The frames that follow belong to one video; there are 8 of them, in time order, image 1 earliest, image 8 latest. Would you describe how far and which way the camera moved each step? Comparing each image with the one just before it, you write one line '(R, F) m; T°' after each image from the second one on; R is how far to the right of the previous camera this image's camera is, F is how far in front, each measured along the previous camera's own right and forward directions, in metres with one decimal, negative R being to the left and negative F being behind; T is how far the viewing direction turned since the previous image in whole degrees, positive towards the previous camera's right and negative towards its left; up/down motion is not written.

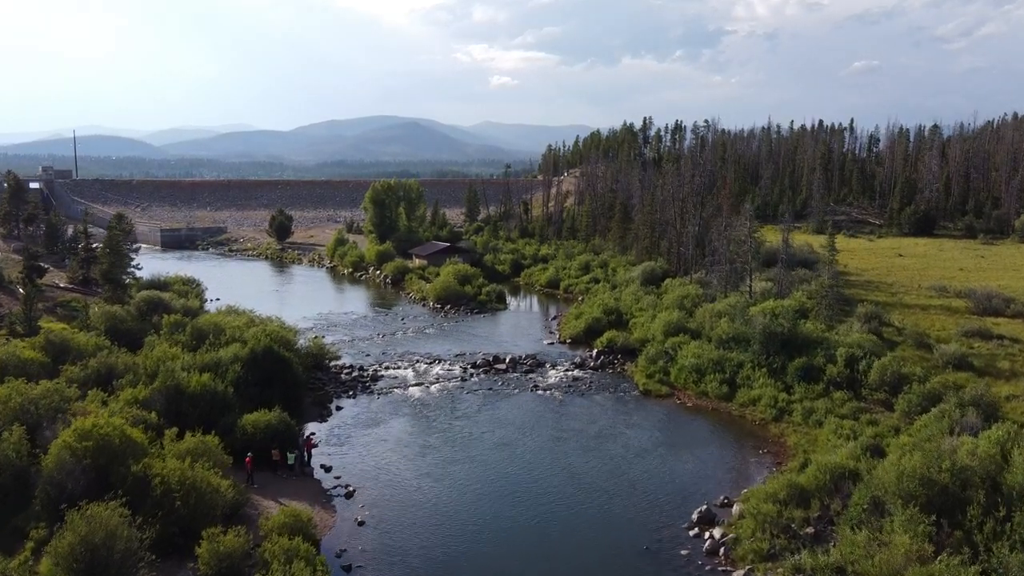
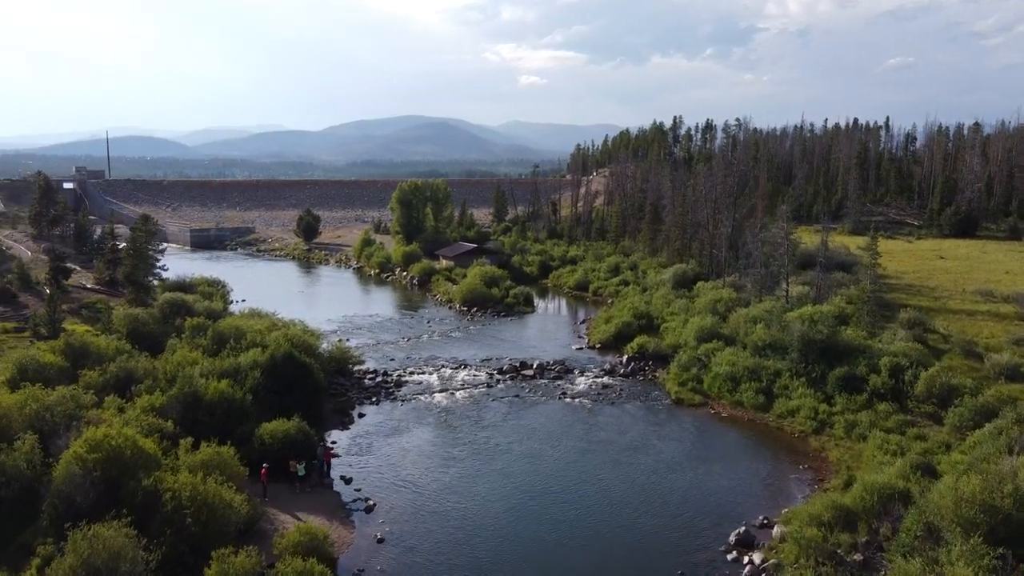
(0.0, +0.8) m; -2°
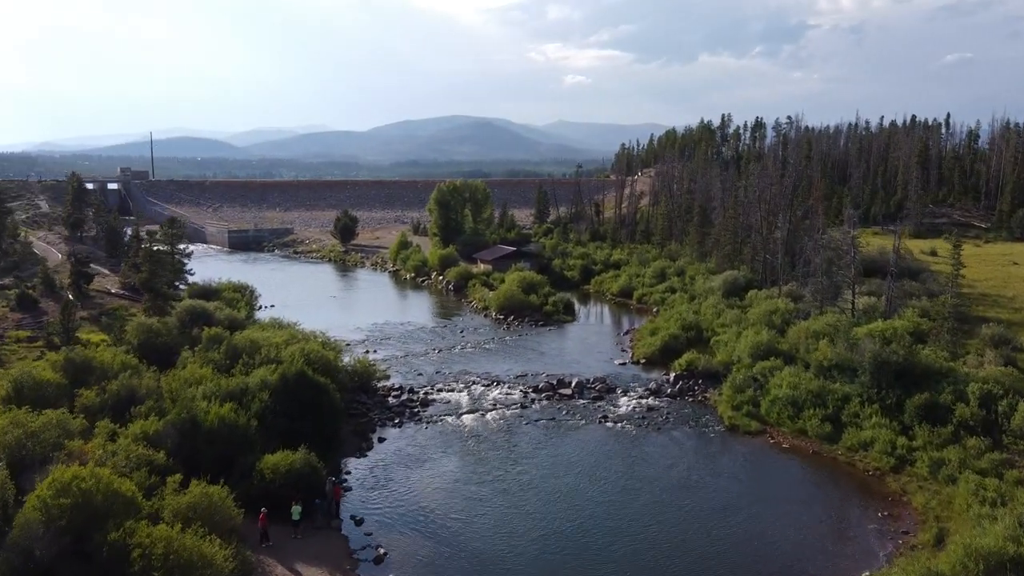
(+0.2, +2.4) m; -3°
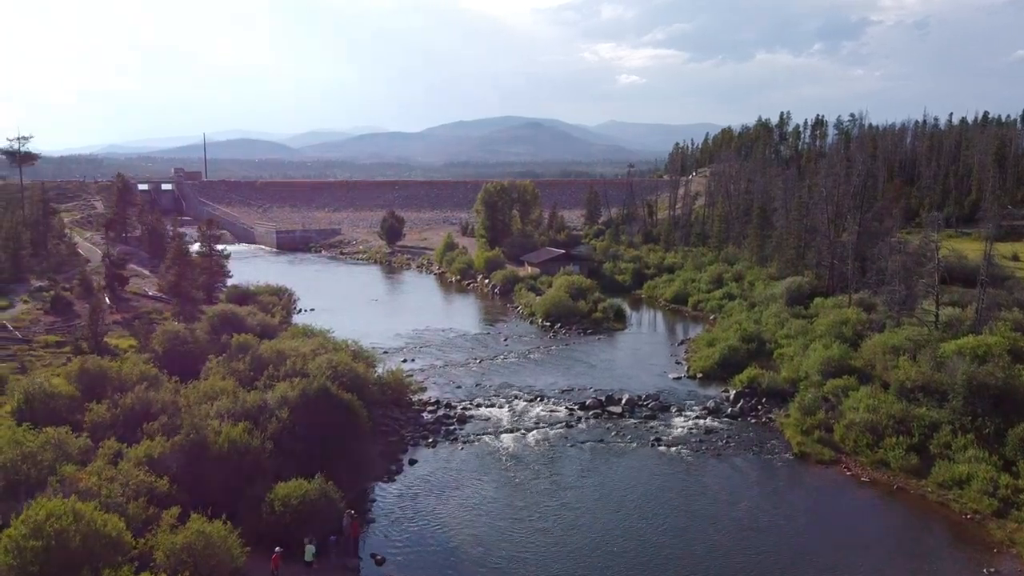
(+0.2, +2.1) m; -4°
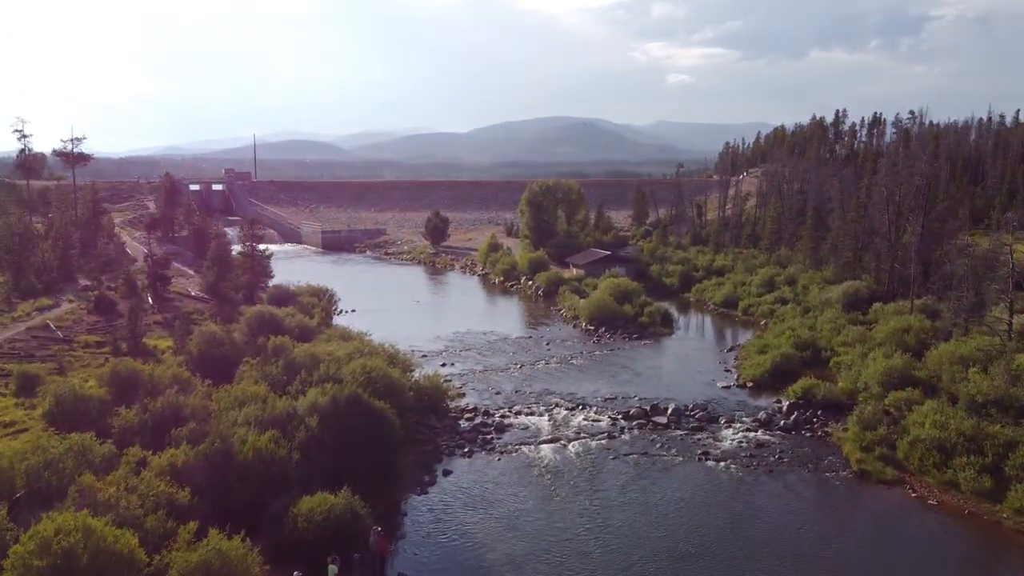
(+0.2, +1.0) m; -3°
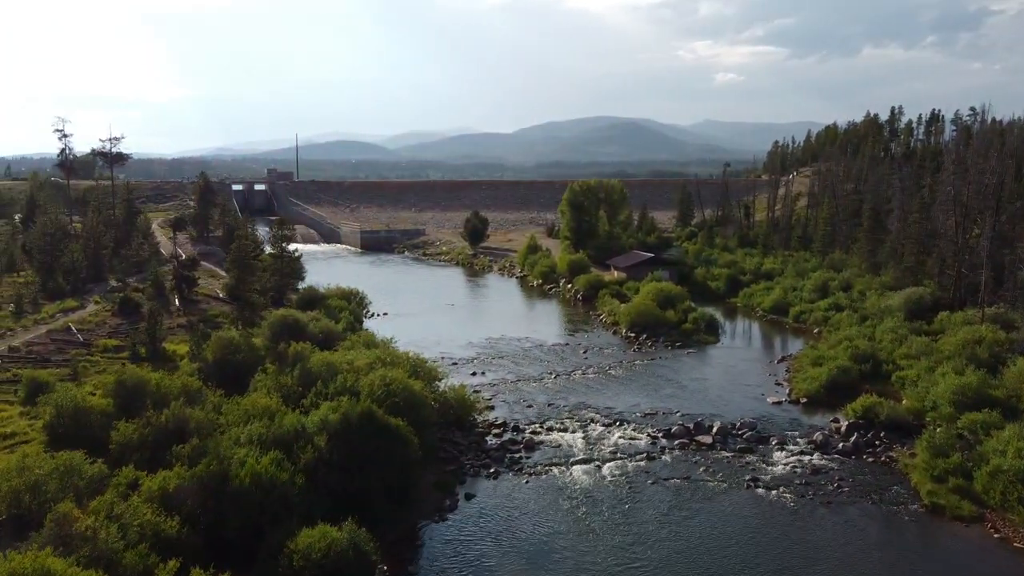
(+0.3, +1.7) m; -3°
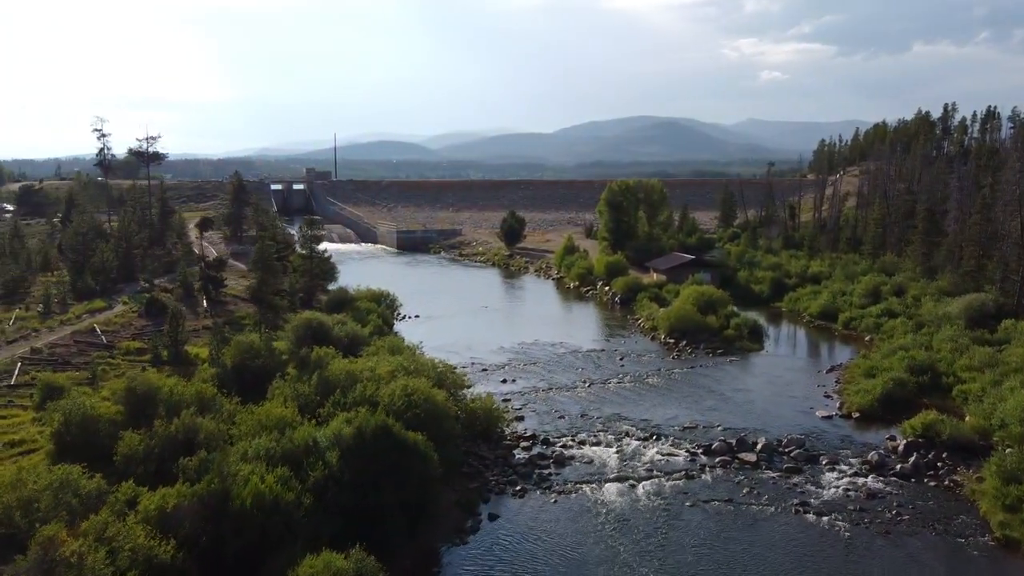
(+0.2, +1.3) m; -3°
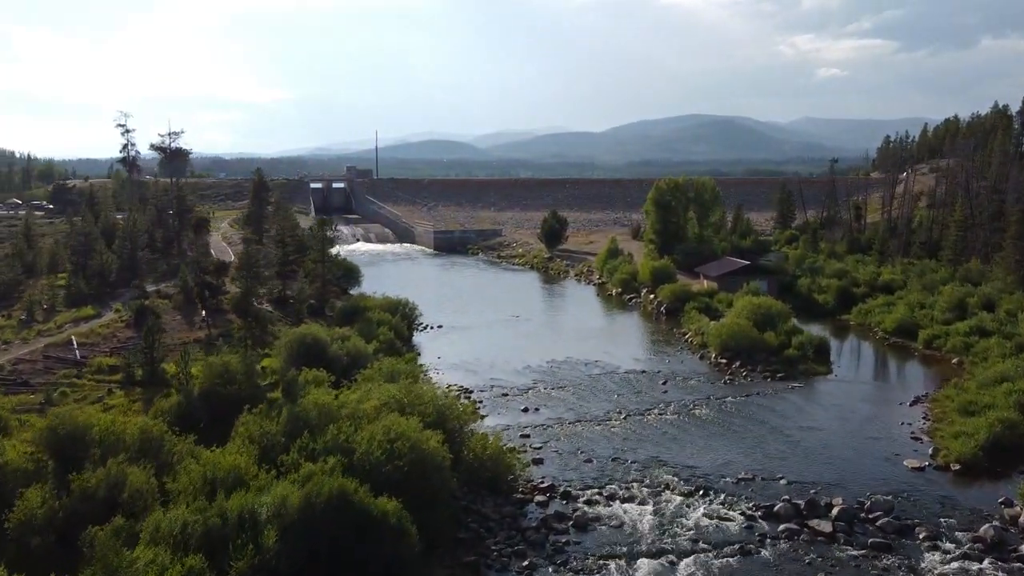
(+0.8, +3.9) m; -4°
